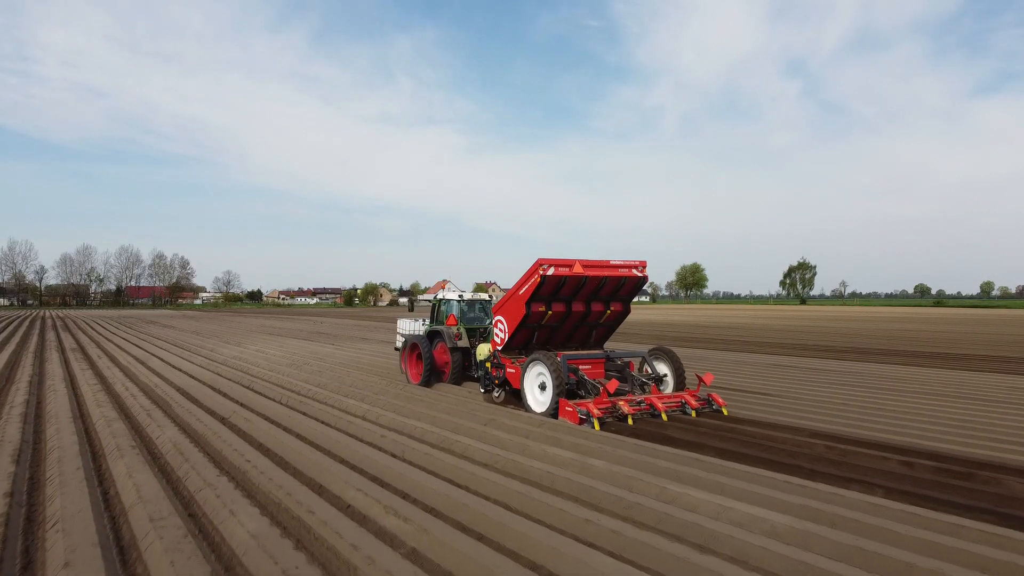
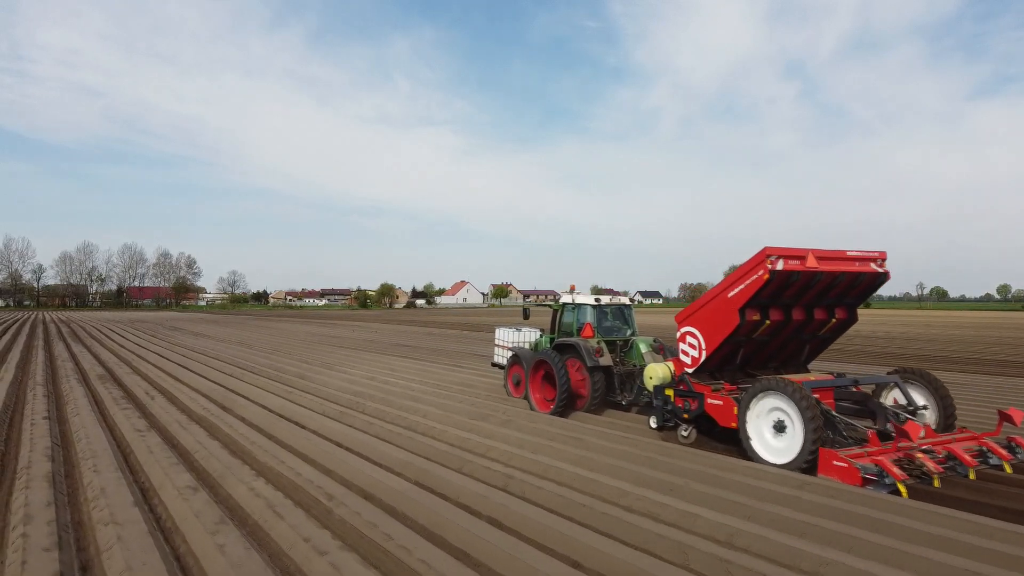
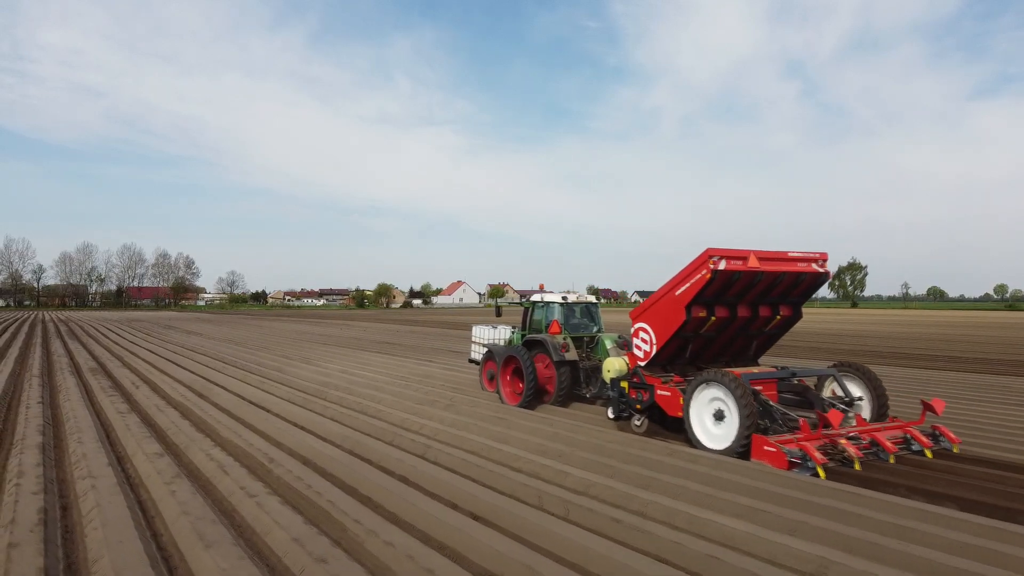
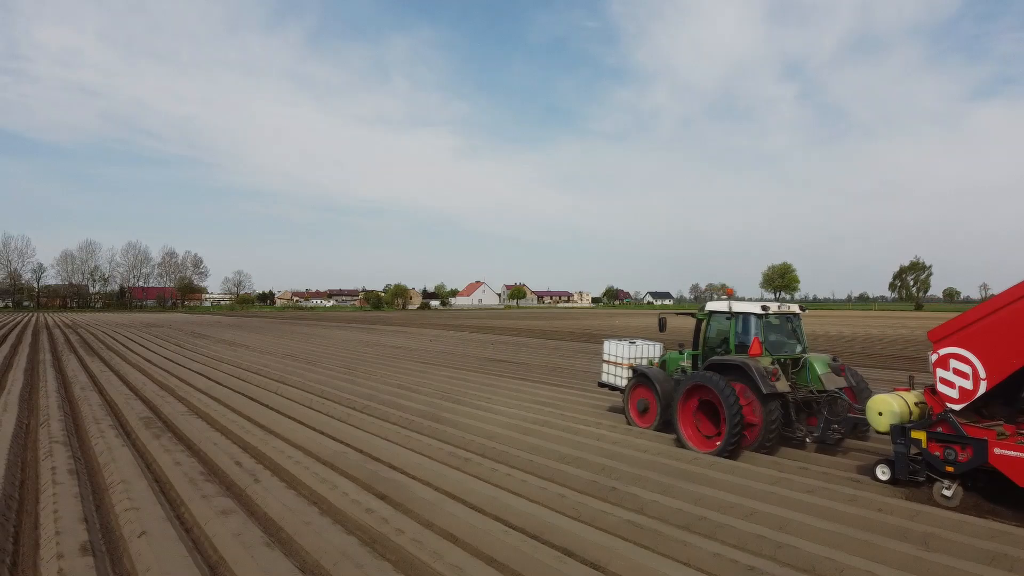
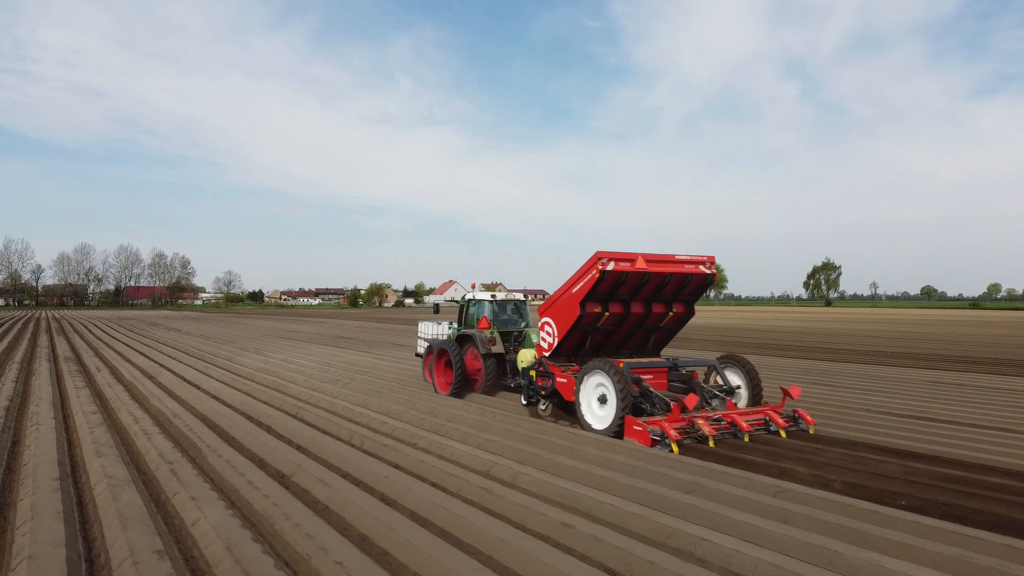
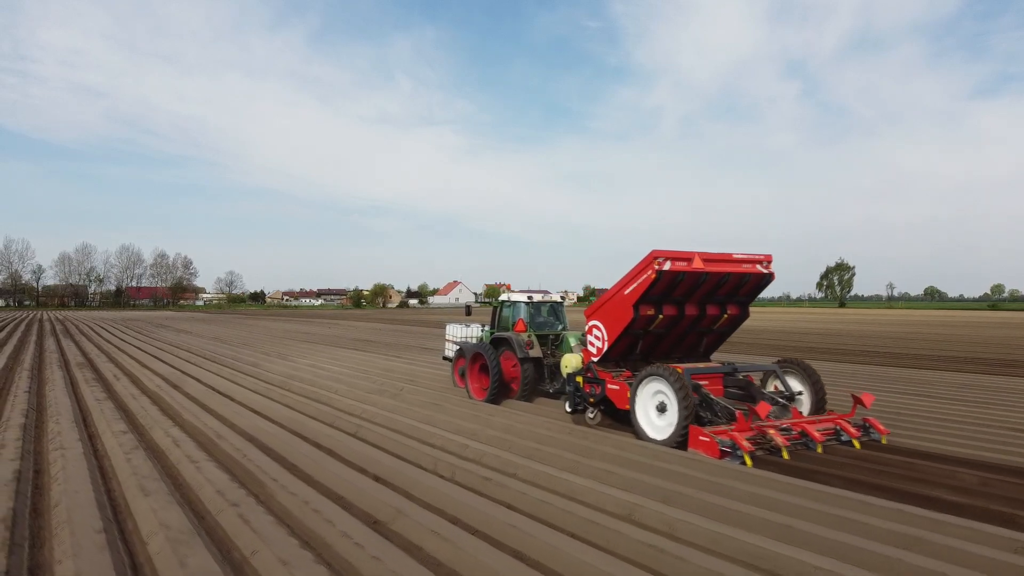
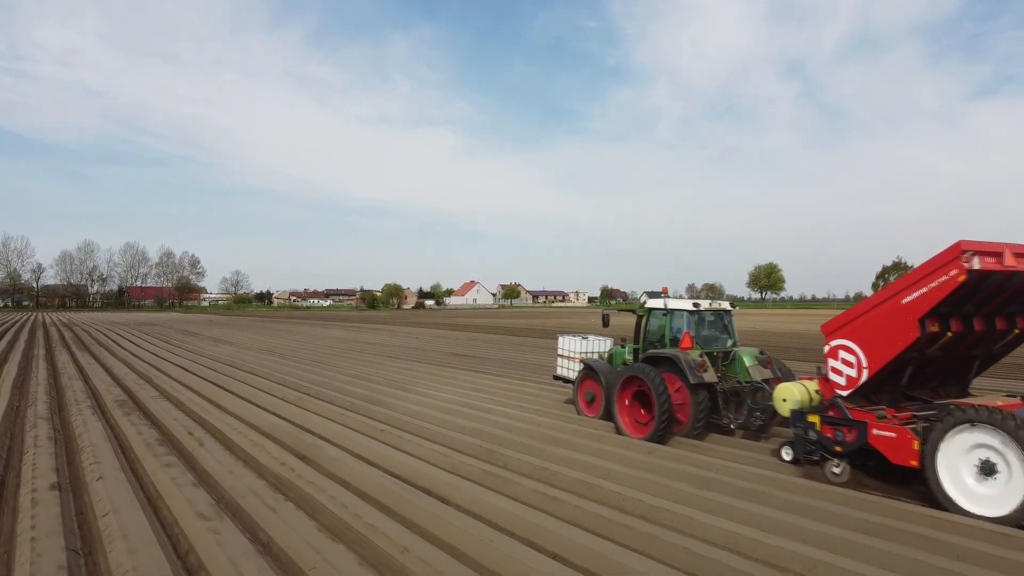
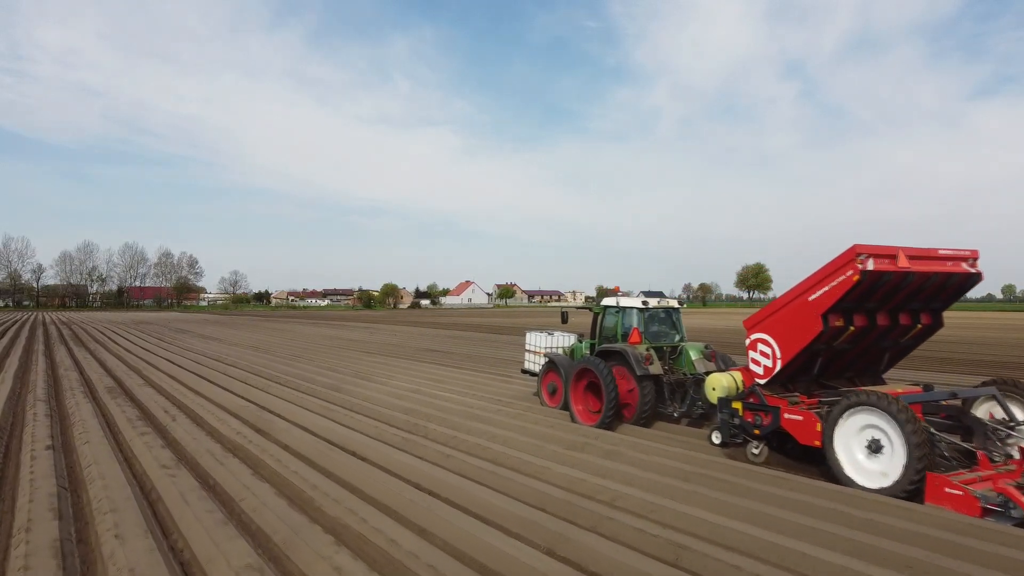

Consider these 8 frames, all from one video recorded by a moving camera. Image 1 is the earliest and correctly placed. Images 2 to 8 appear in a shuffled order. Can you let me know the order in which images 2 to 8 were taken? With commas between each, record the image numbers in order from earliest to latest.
5, 6, 3, 2, 8, 7, 4
